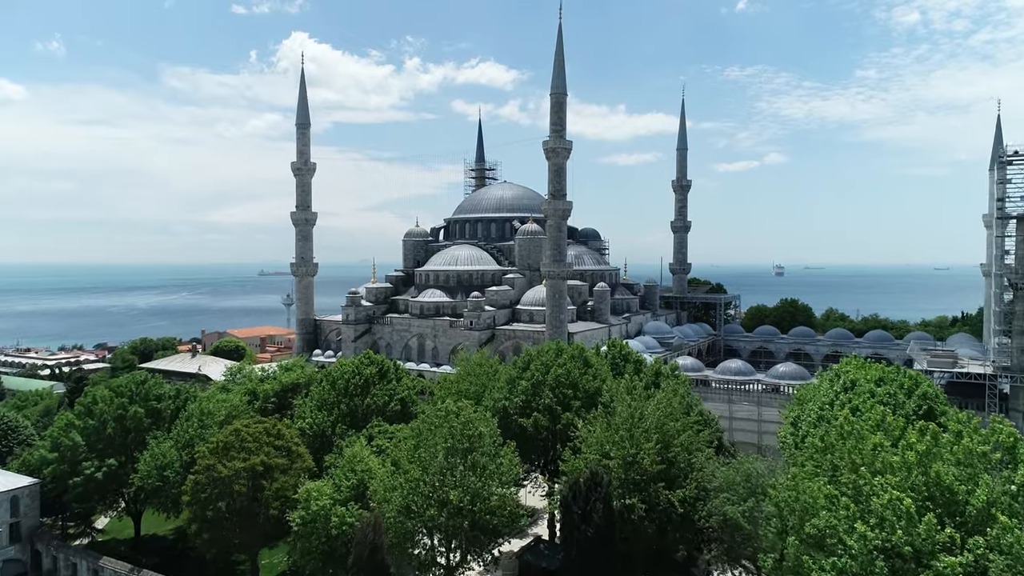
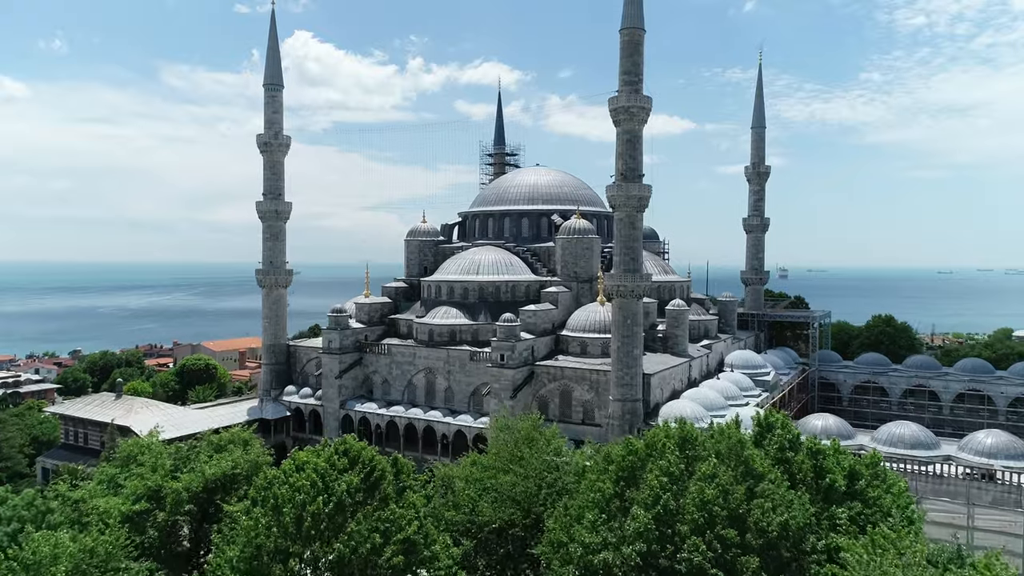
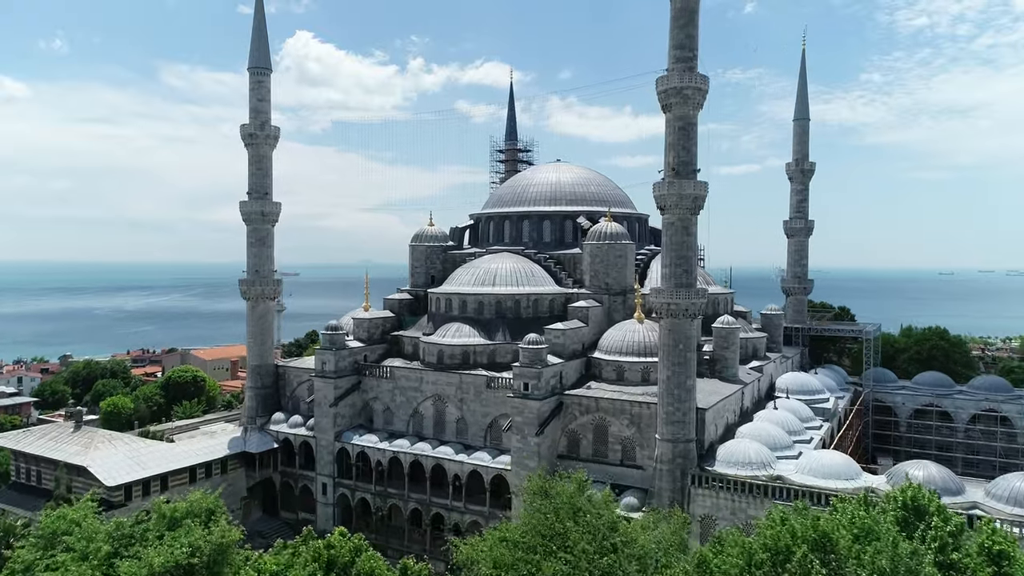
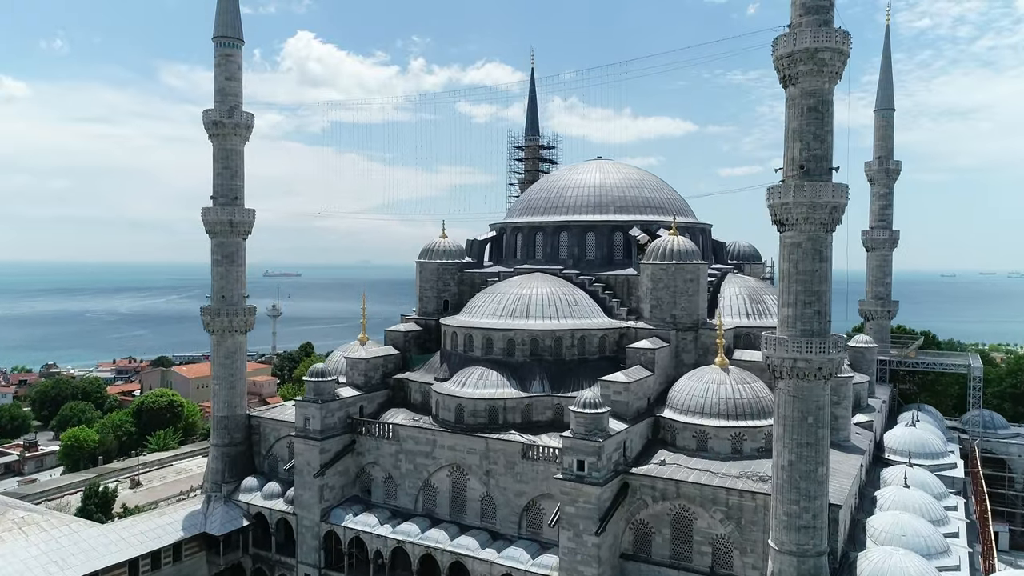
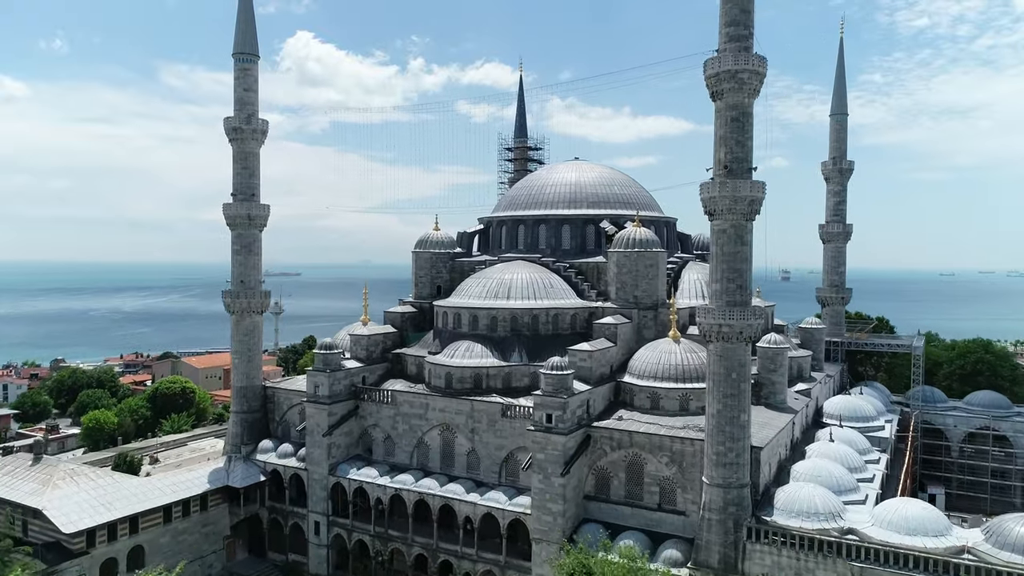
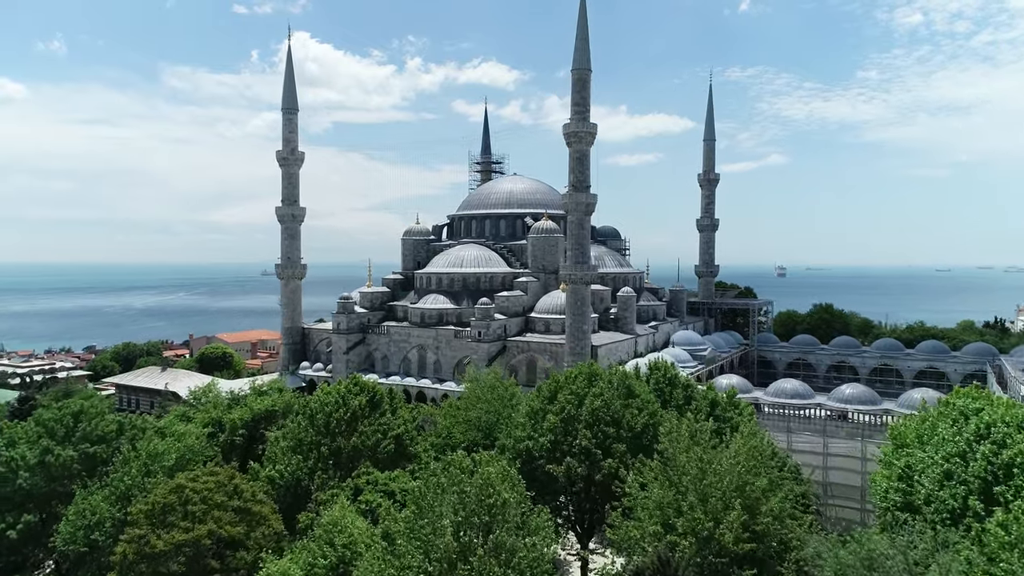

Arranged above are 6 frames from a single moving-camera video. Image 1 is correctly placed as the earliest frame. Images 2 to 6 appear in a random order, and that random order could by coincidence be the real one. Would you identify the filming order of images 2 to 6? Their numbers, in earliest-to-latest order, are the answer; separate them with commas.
6, 2, 3, 5, 4
